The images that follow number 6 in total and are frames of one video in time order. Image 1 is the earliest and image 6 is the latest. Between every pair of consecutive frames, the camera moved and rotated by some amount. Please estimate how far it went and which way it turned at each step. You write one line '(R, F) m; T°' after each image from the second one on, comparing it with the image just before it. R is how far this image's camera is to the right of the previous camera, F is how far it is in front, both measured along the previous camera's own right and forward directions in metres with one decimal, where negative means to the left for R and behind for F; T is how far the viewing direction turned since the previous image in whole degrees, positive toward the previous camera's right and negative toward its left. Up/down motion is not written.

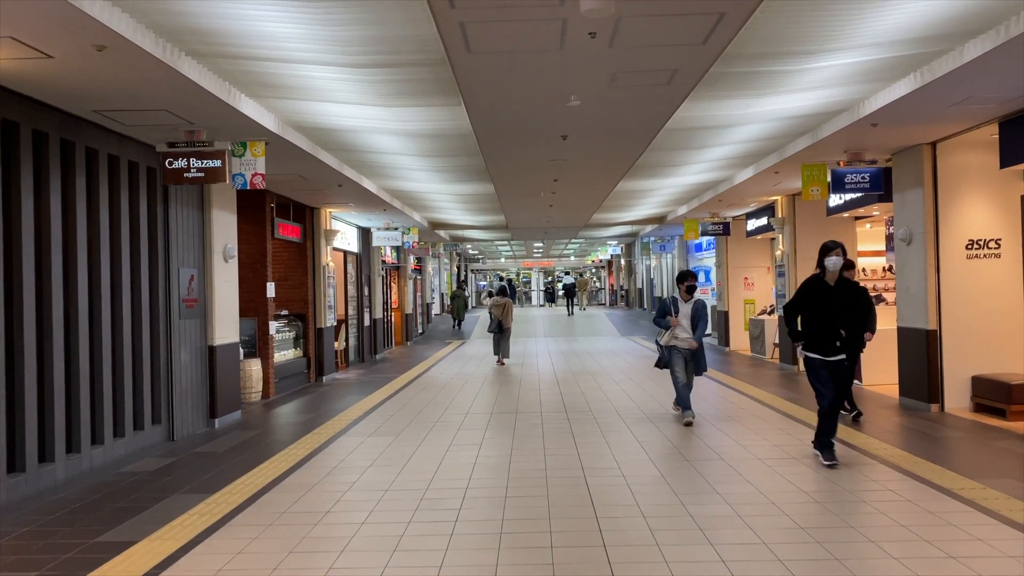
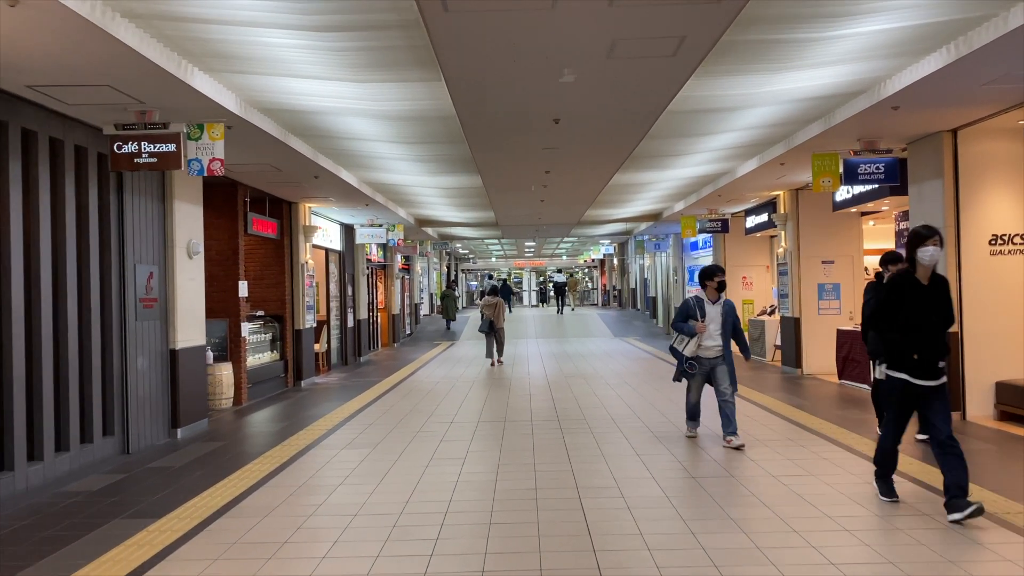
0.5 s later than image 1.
(0.0, +0.5) m; +1°
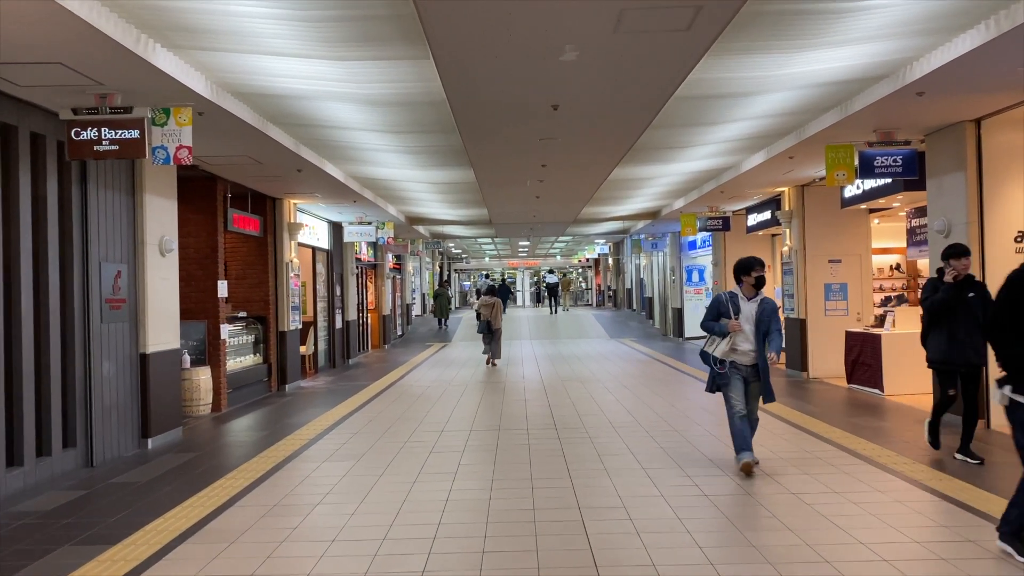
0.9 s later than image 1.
(0.0, +0.4) m; 0°
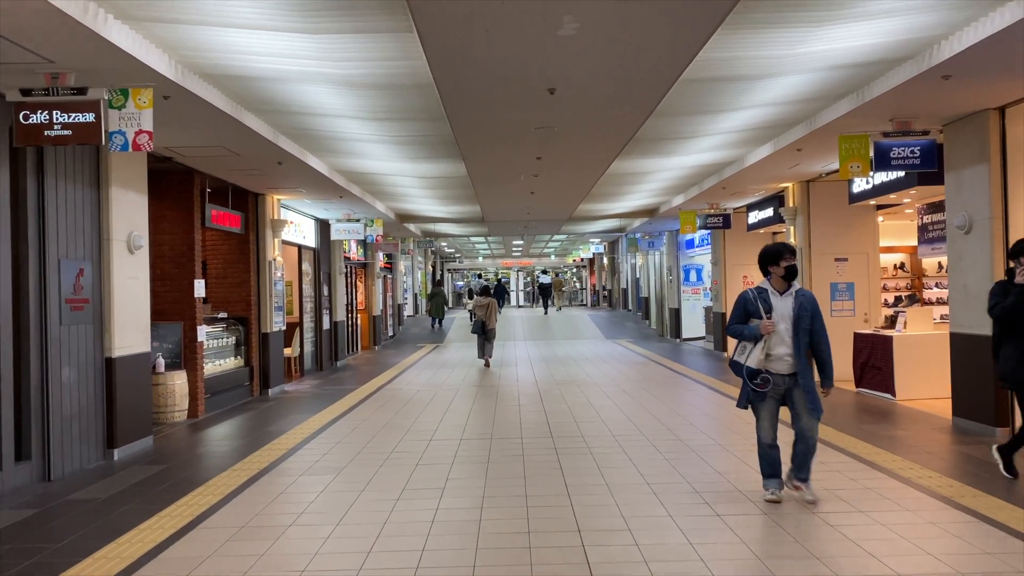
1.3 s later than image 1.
(0.0, +0.4) m; 0°
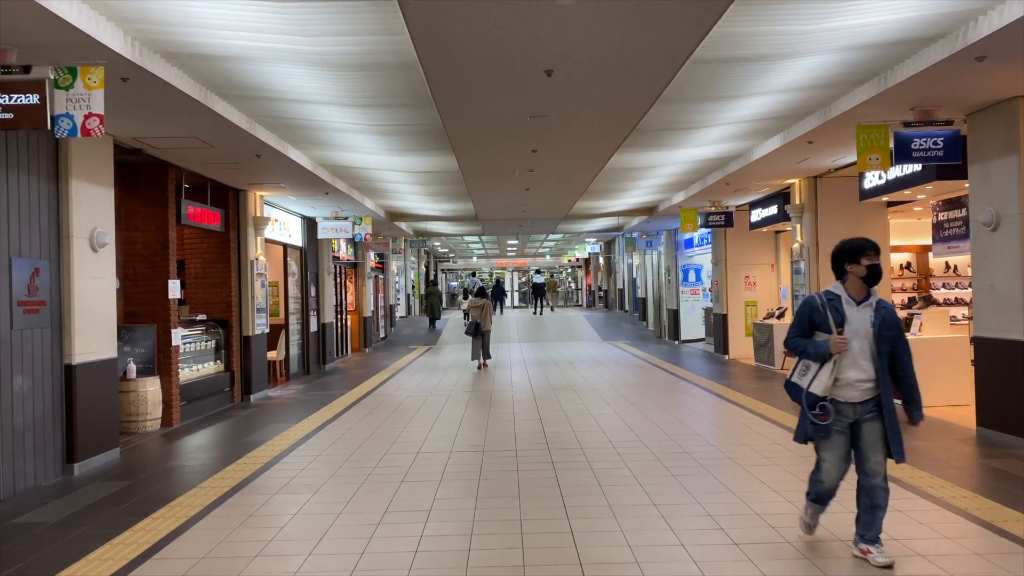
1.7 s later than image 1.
(0.0, +0.4) m; 0°
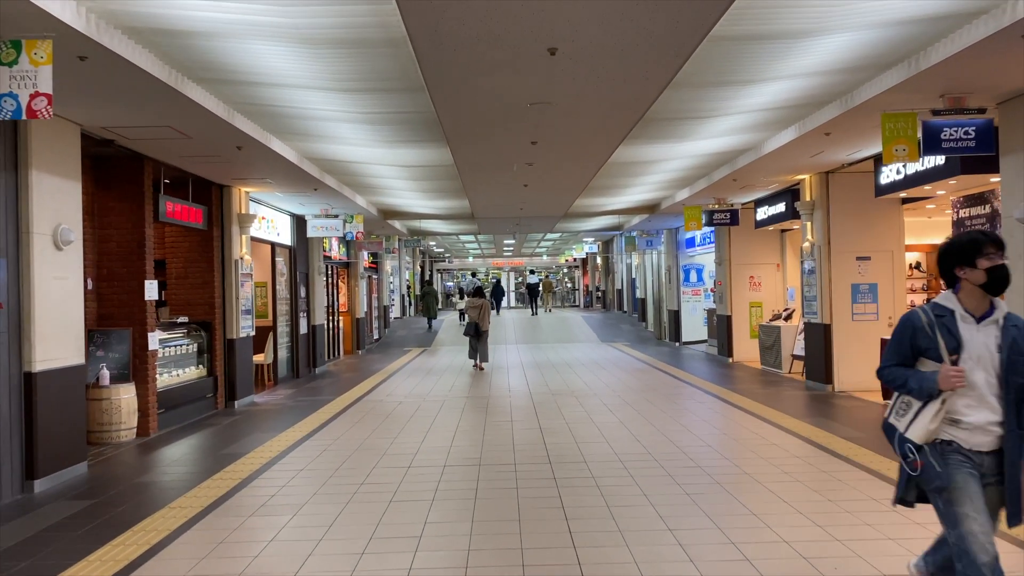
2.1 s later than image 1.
(0.0, +0.4) m; 0°
